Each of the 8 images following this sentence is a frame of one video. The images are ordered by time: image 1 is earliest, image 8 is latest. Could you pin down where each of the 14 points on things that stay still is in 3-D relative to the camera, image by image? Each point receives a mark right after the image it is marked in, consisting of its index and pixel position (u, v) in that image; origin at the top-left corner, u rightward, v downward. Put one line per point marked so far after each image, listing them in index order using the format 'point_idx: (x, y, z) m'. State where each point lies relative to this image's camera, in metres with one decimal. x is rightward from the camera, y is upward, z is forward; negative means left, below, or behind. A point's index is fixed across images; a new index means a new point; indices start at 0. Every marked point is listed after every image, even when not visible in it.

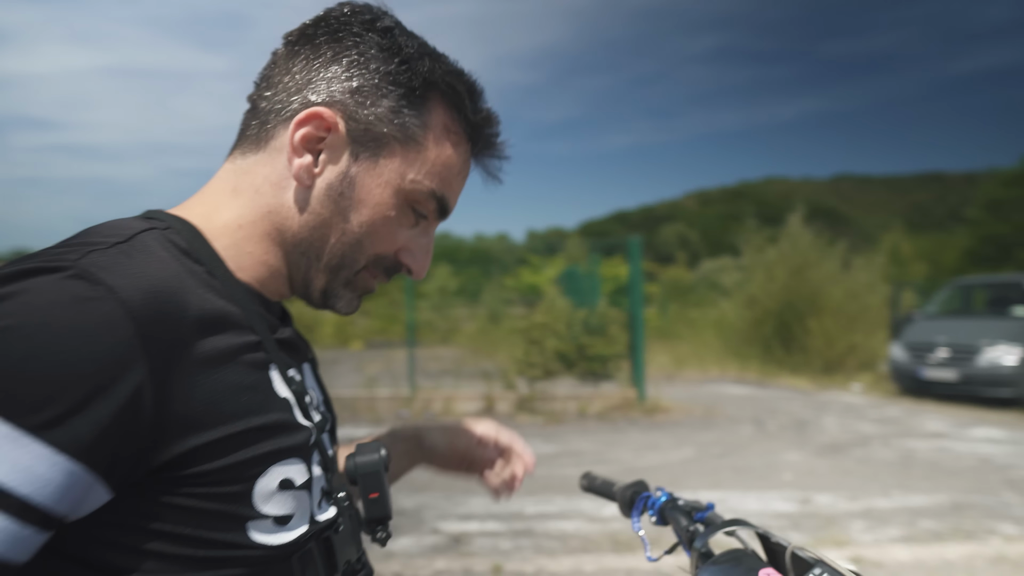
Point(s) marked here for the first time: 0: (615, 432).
0: (+1.2, -1.7, +7.8) m
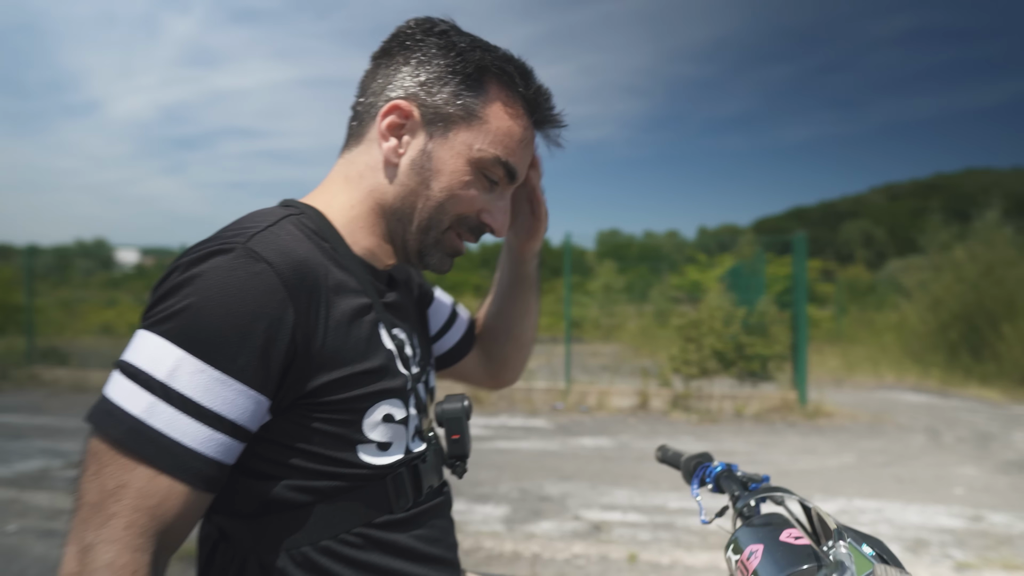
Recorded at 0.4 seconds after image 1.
0: (+3.0, -1.6, +7.5) m
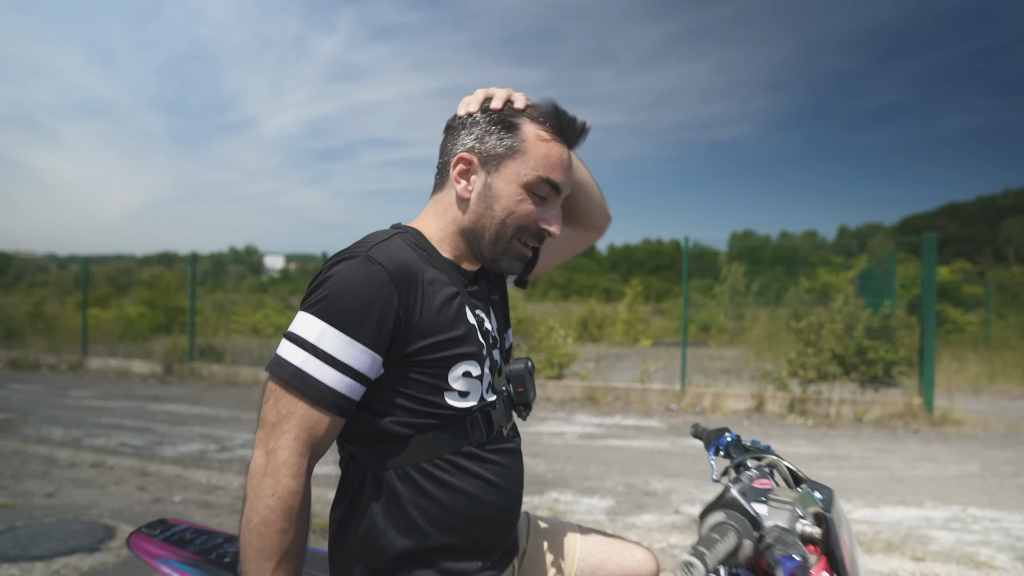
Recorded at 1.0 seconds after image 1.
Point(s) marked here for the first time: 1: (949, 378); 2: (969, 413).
0: (+4.2, -1.6, +7.2) m
1: (+7.4, -1.5, +11.2) m
2: (+5.7, -1.6, +8.3) m
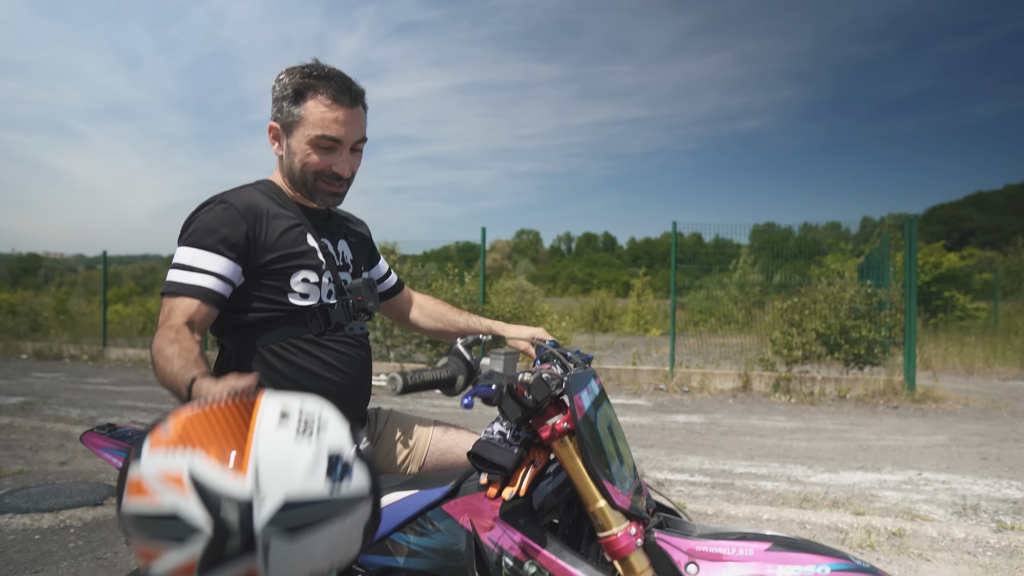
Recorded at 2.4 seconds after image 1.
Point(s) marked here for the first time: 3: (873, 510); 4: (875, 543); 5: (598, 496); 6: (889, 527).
0: (+4.0, -1.4, +7.4) m
1: (+7.4, -1.2, +11.3) m
2: (+5.6, -1.3, +8.4) m
3: (+2.4, -1.4, +4.3) m
4: (+2.1, -1.5, +3.8) m
5: (+0.2, -0.4, +1.3) m
6: (+2.3, -1.4, +4.0) m
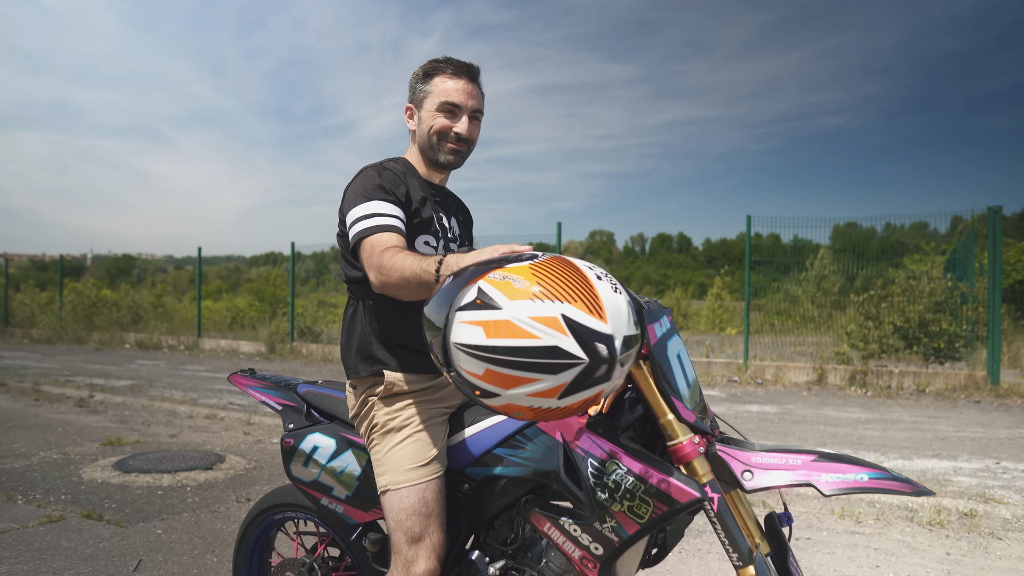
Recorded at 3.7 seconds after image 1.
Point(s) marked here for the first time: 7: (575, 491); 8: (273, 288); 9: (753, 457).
0: (+4.8, -1.3, +7.2) m
1: (+8.5, -1.1, +10.7) m
2: (+6.5, -1.2, +8.1) m
3: (+2.8, -1.3, +4.3) m
4: (+2.5, -1.3, +3.8) m
5: (+0.3, -0.3, +1.5) m
6: (+2.7, -1.3, +4.0) m
7: (+0.1, -0.5, +1.5) m
8: (-5.3, 0.0, +14.6) m
9: (+0.5, -0.4, +1.5) m
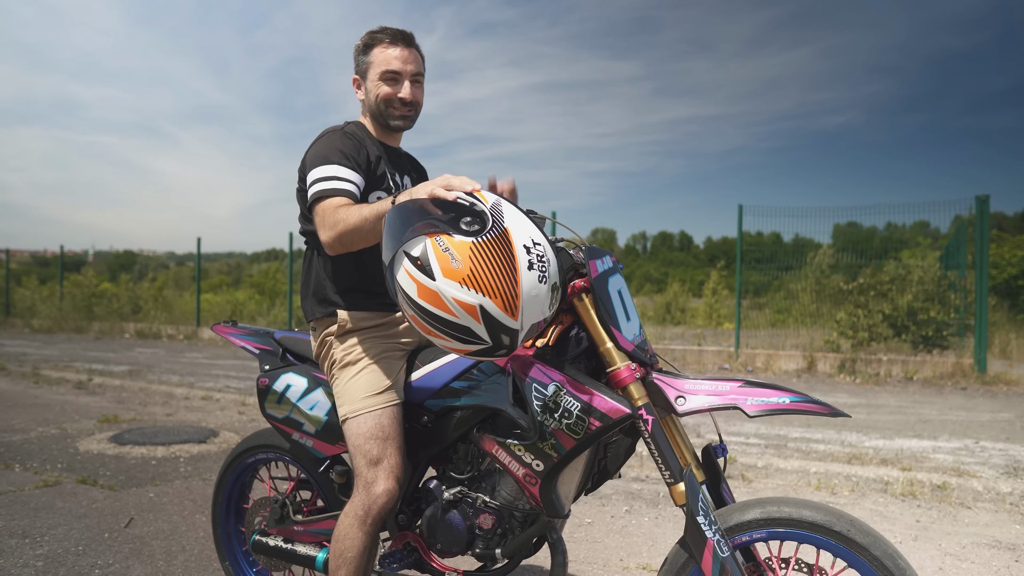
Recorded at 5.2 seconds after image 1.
0: (+4.7, -1.2, +7.3) m
1: (+8.4, -1.0, +10.8) m
2: (+6.4, -1.1, +8.2) m
3: (+2.7, -1.2, +4.4) m
4: (+2.4, -1.2, +3.9) m
5: (+0.2, -0.1, +1.6) m
6: (+2.6, -1.2, +4.1) m
7: (0.0, -0.3, +1.6) m
8: (-5.4, +0.2, +14.7) m
9: (+0.4, -0.2, +1.6) m
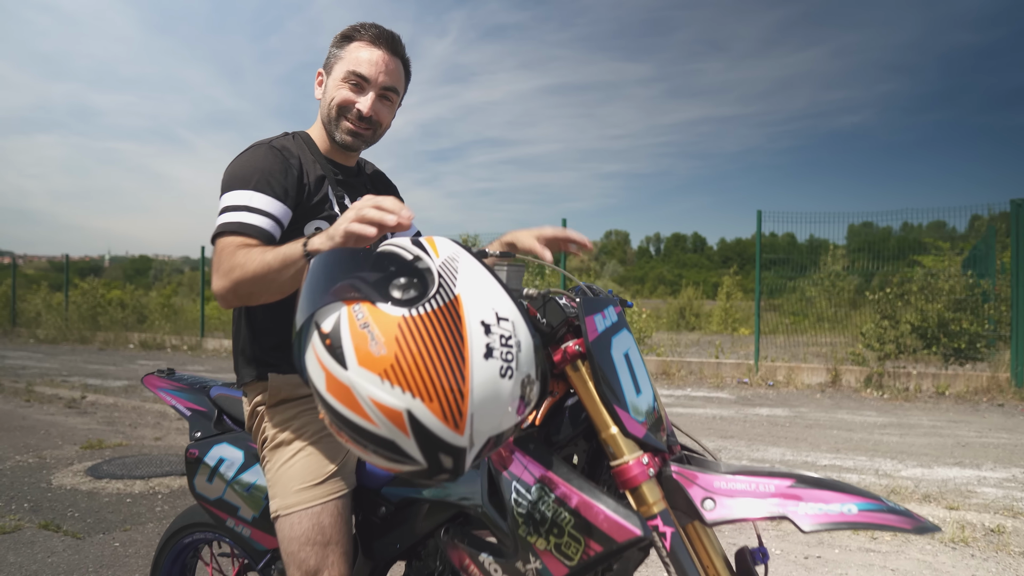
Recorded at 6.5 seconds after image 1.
0: (+4.8, -1.3, +6.8) m
1: (+8.6, -1.1, +10.3) m
2: (+6.5, -1.2, +7.7) m
3: (+2.8, -1.3, +4.0) m
4: (+2.4, -1.3, +3.5) m
5: (+0.2, -0.3, +1.2) m
6: (+2.6, -1.3, +3.6) m
7: (0.0, -0.4, +1.2) m
8: (-5.2, 0.0, +14.4) m
9: (+0.4, -0.3, +1.2) m
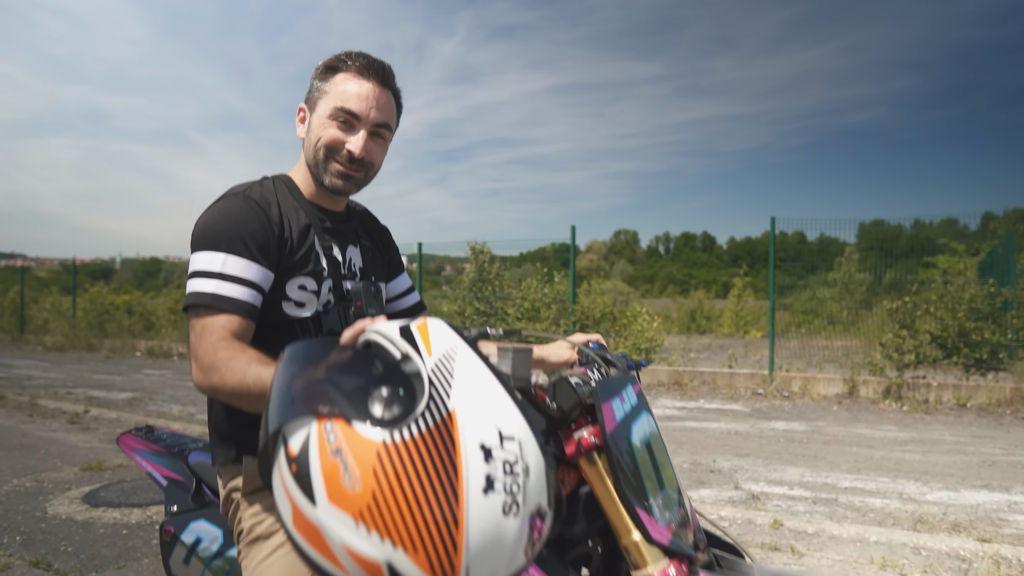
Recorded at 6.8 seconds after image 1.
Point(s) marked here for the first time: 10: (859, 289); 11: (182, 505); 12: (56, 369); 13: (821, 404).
0: (+4.9, -1.4, +6.6) m
1: (+8.7, -1.2, +10.0) m
2: (+6.6, -1.3, +7.4) m
3: (+2.8, -1.4, +3.8) m
4: (+2.5, -1.4, +3.3) m
5: (+0.2, -0.4, +1.0) m
6: (+2.7, -1.4, +3.4) m
7: (0.0, -0.6, +1.1) m
8: (-5.0, -0.1, +14.3) m
9: (+0.4, -0.5, +1.0) m
10: (+4.4, -0.1, +8.3) m
11: (-0.8, -0.5, +1.6) m
12: (-9.1, -1.6, +13.2) m
13: (+3.7, -1.4, +7.9) m
